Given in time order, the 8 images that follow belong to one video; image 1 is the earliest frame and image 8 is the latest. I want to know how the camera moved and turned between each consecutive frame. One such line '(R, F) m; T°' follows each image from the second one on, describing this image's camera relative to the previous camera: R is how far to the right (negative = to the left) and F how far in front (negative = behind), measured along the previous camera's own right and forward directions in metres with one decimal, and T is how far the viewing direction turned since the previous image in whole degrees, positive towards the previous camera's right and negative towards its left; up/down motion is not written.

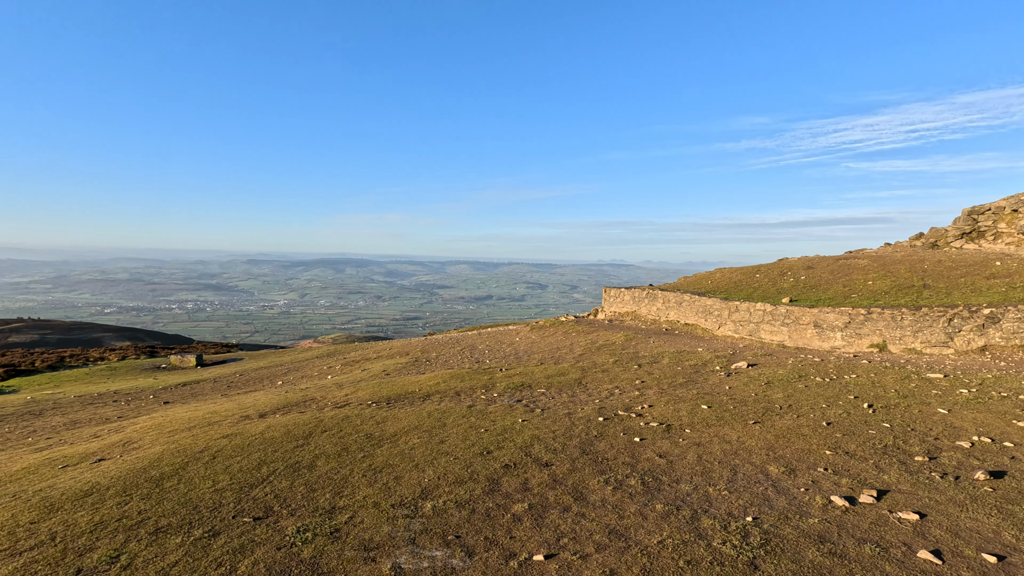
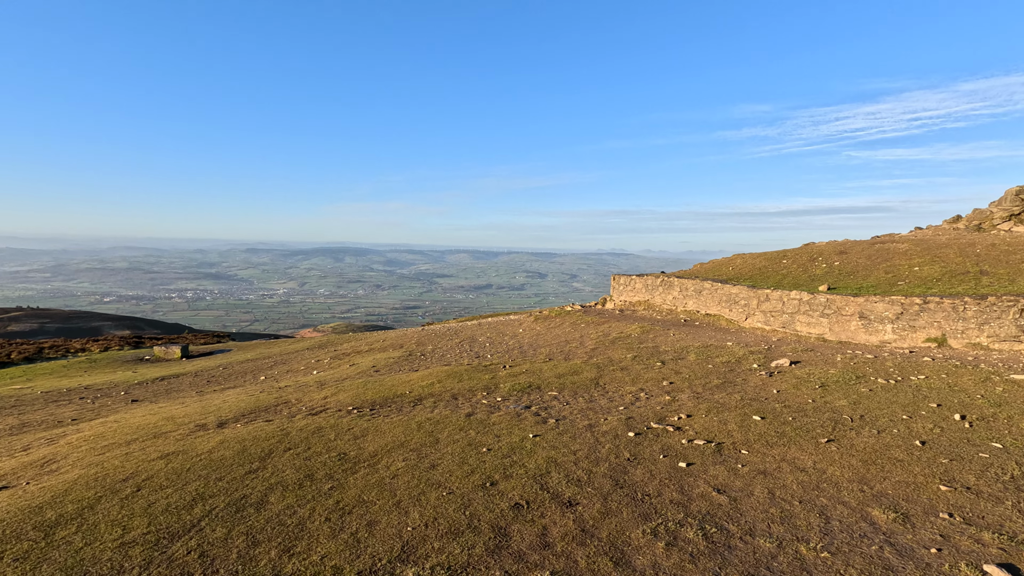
(-0.2, +2.3) m; 0°
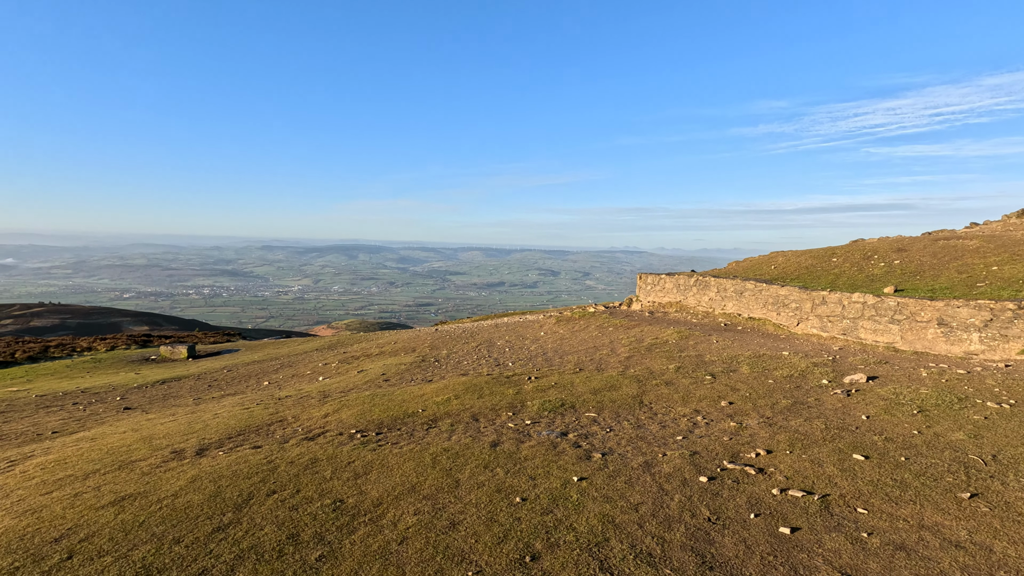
(-0.4, +2.0) m; -1°
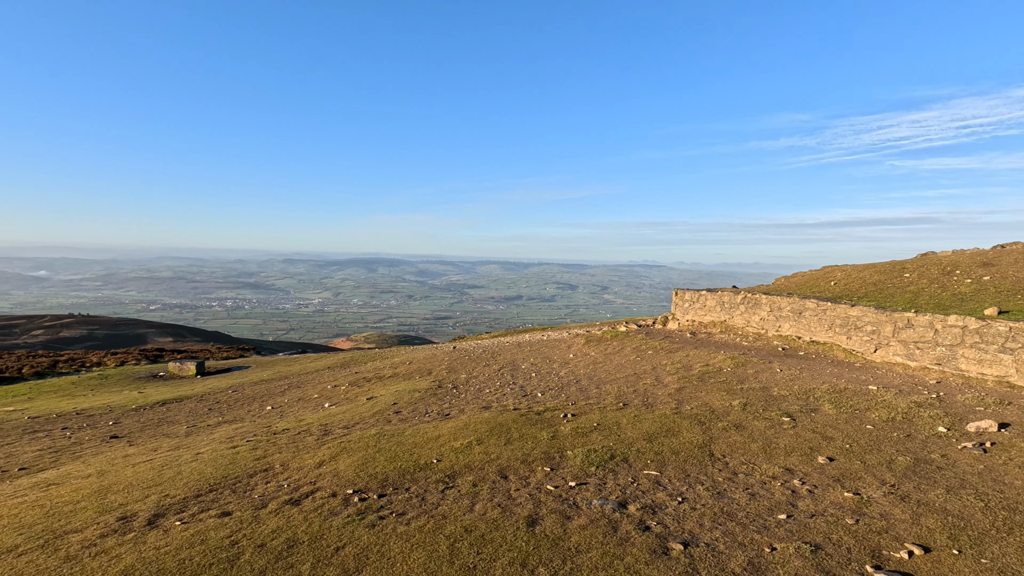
(-0.3, +2.3) m; -2°
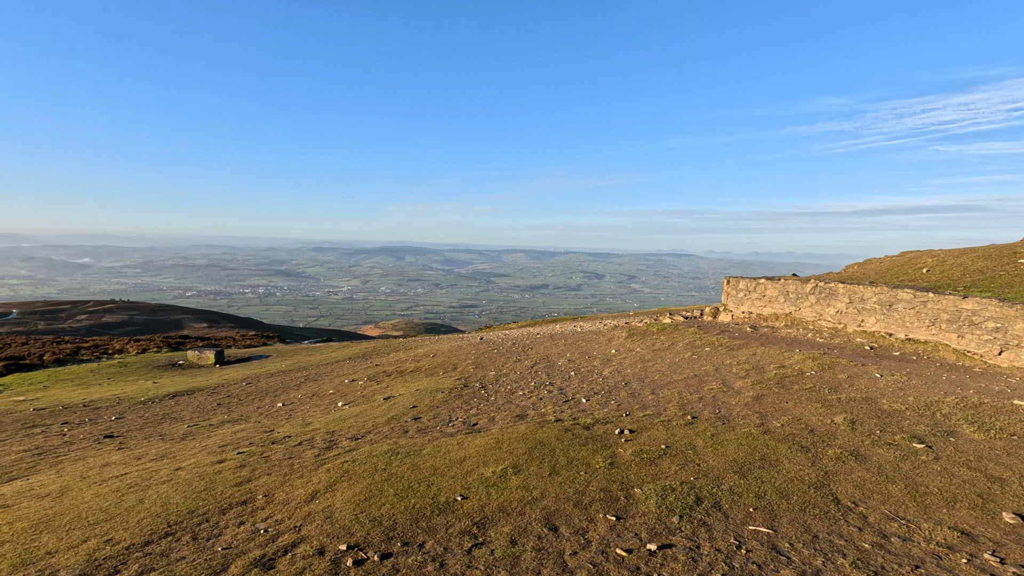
(-0.3, +2.4) m; -3°
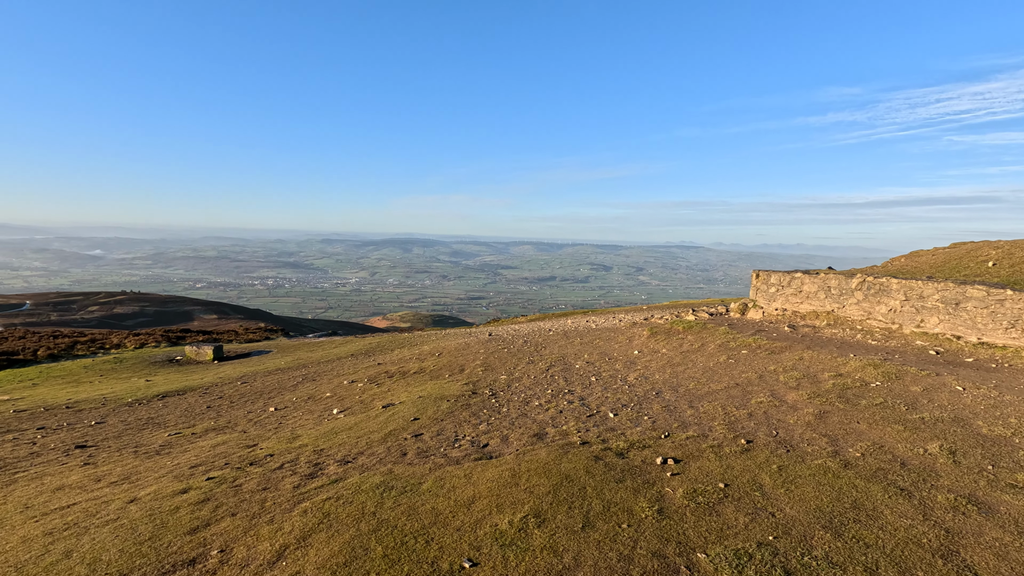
(-0.2, +1.8) m; -1°
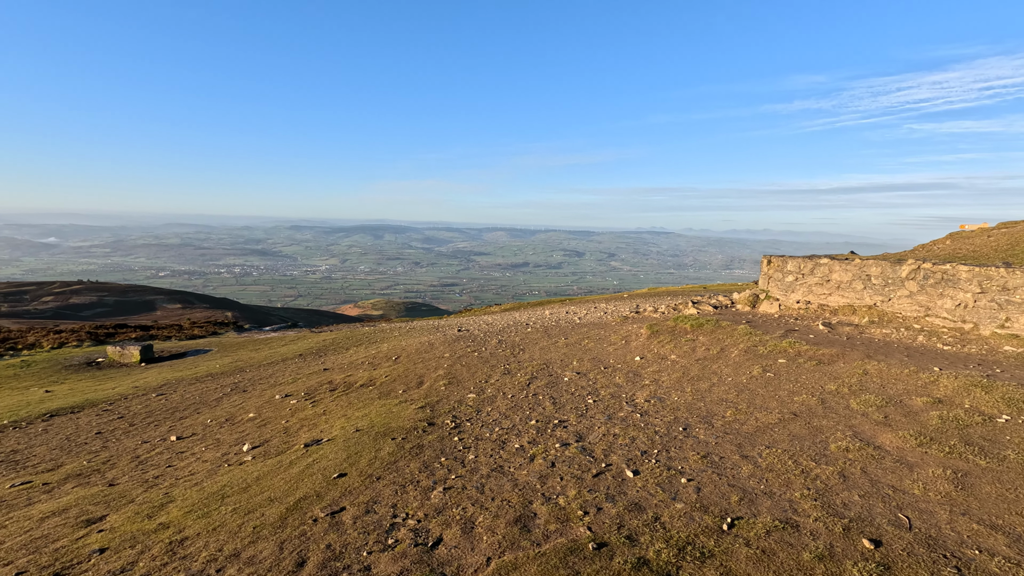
(+0.1, +3.9) m; +3°
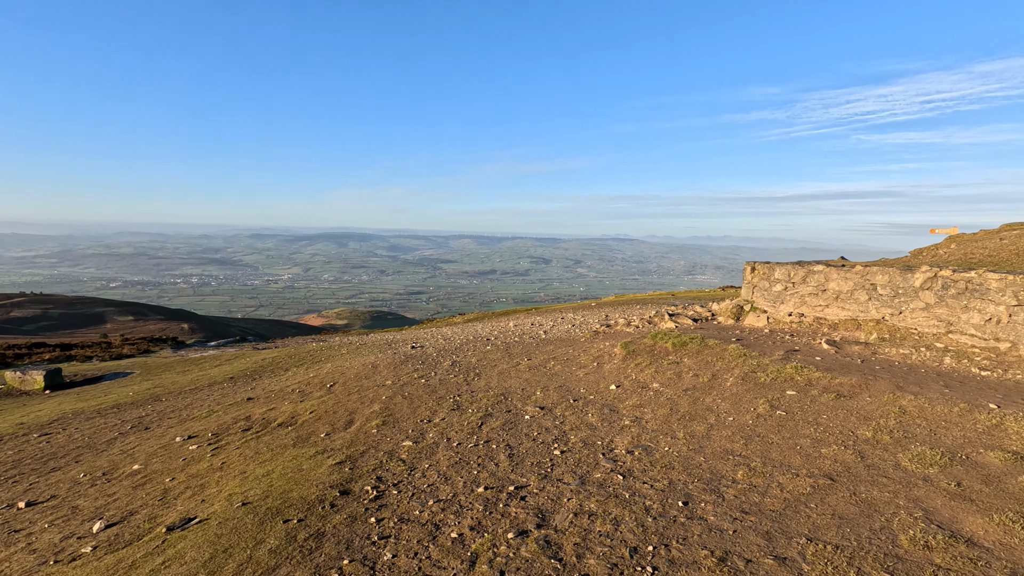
(+0.4, +2.6) m; +3°
